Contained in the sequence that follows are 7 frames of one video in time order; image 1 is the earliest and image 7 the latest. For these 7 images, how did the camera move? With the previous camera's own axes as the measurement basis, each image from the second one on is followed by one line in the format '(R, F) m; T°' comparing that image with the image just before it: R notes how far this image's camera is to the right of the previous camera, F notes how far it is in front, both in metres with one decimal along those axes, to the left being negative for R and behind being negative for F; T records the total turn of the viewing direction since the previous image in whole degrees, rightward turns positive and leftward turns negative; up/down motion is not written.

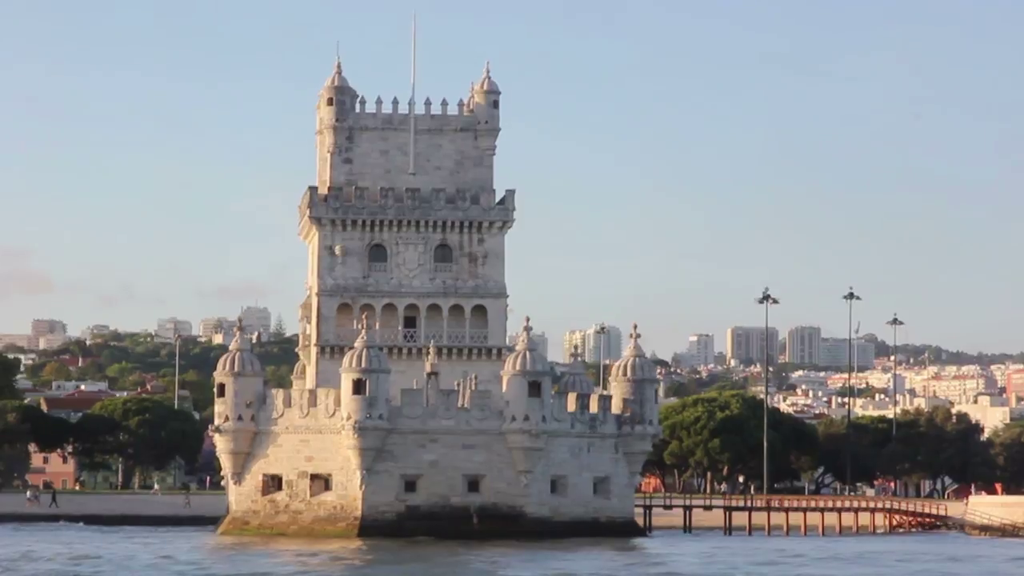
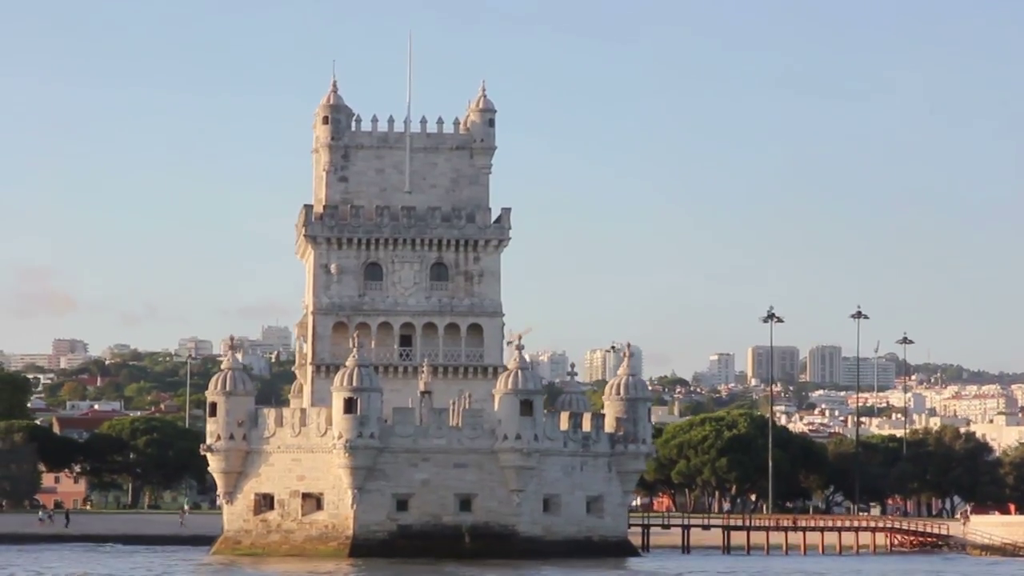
(+0.8, +0.2) m; 0°
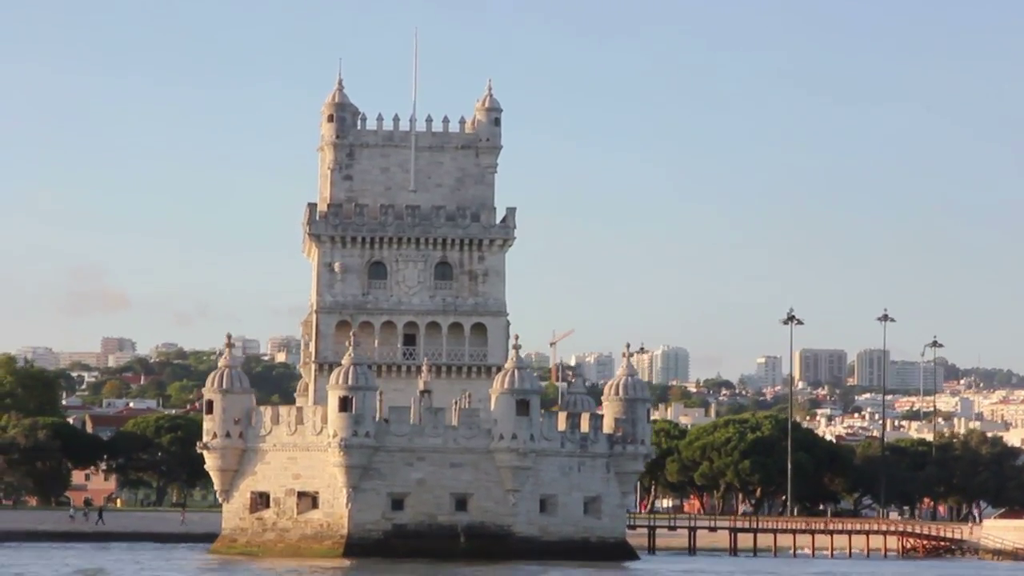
(+1.3, +0.3) m; -1°
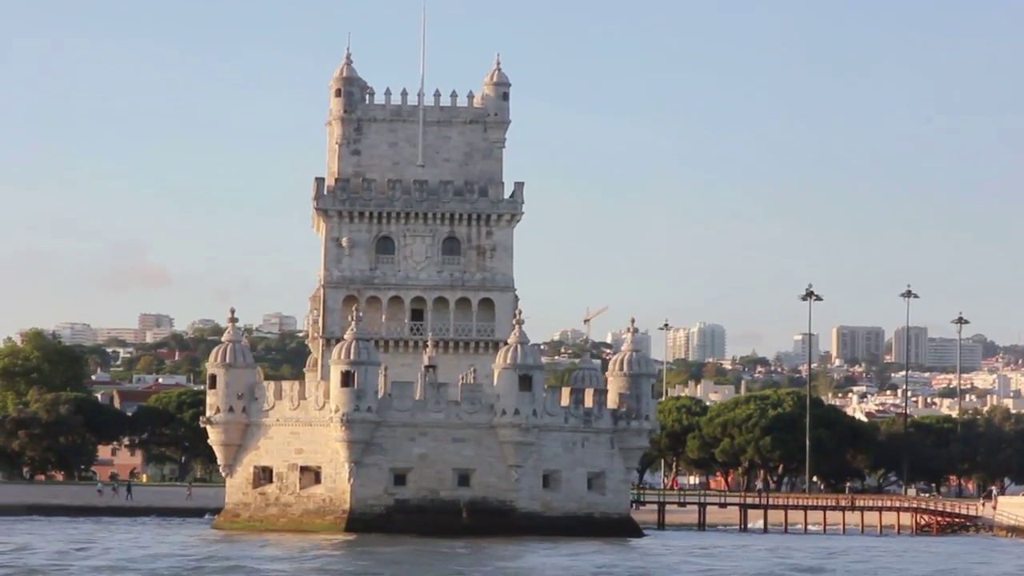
(+0.9, +0.2) m; -1°
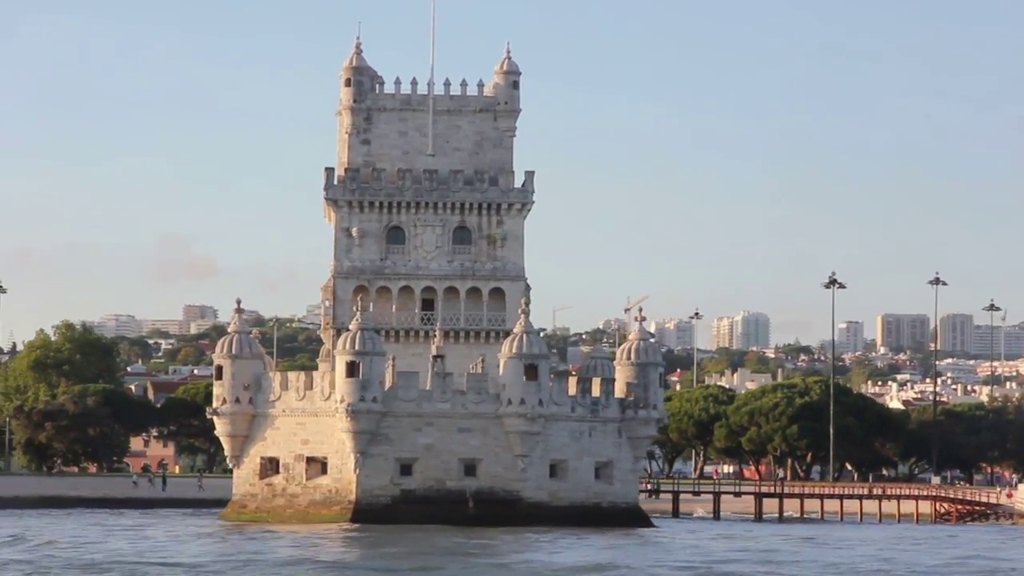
(+1.0, +0.3) m; -1°
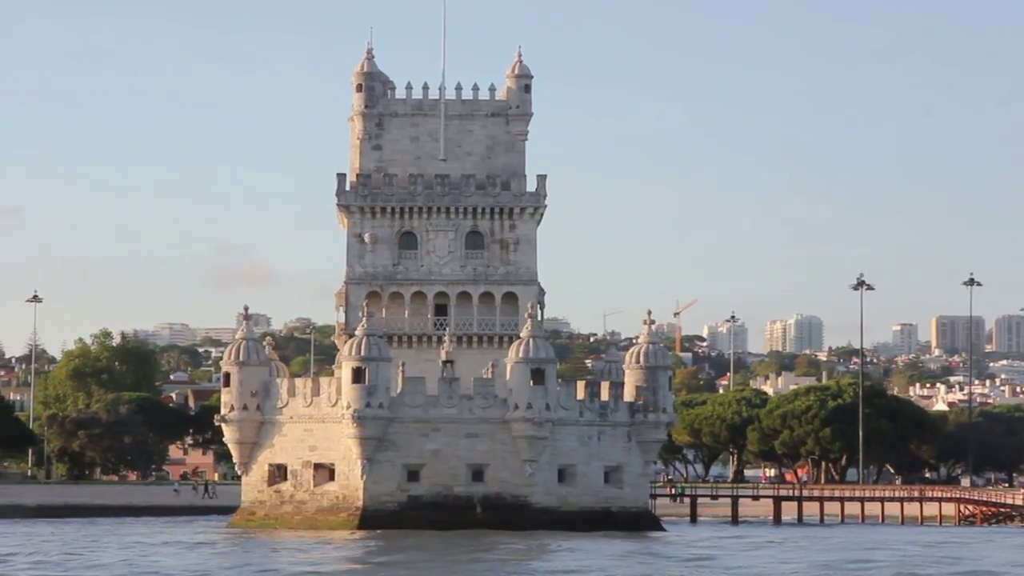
(+1.2, +0.3) m; -1°
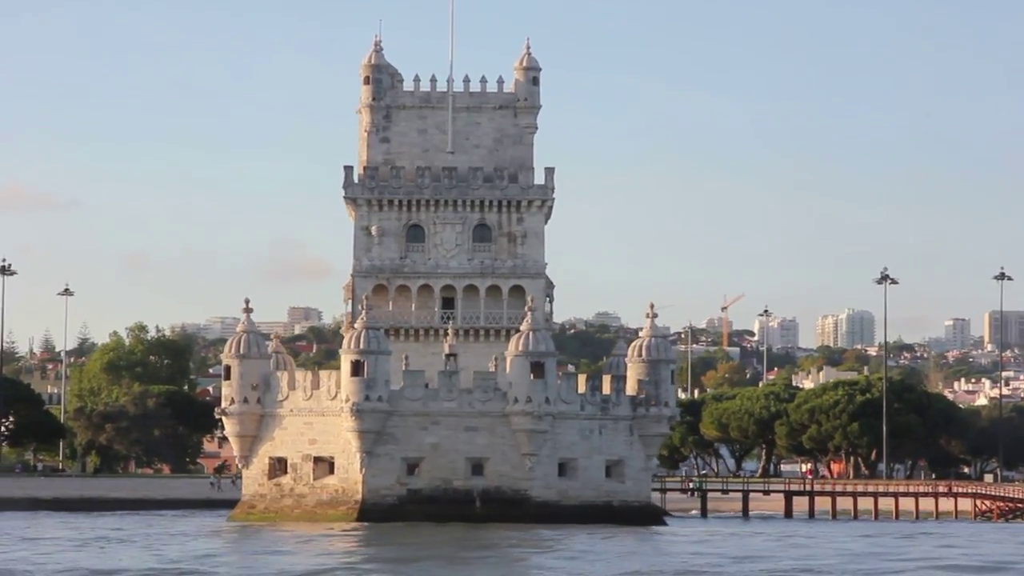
(+1.3, +0.3) m; -1°
